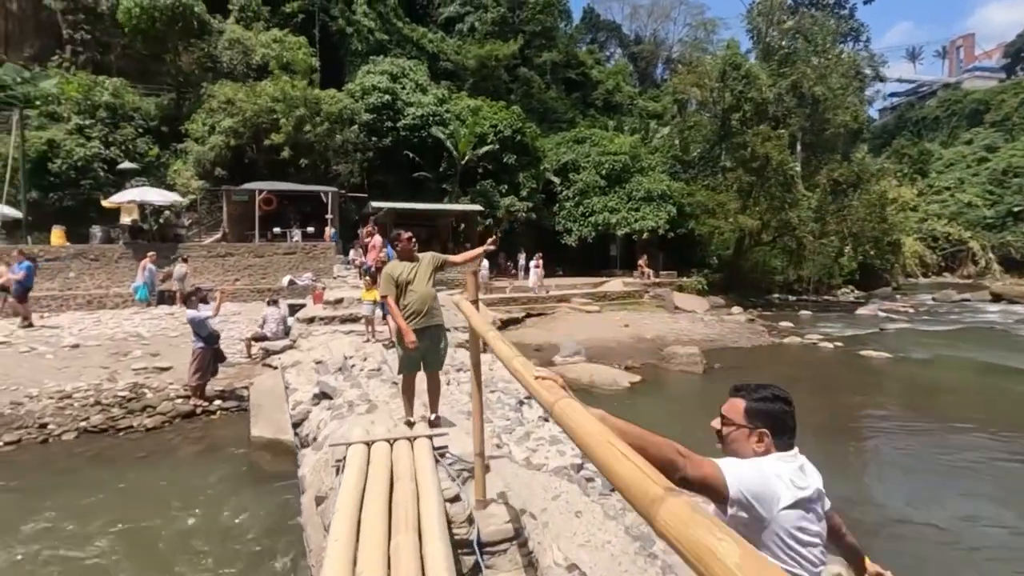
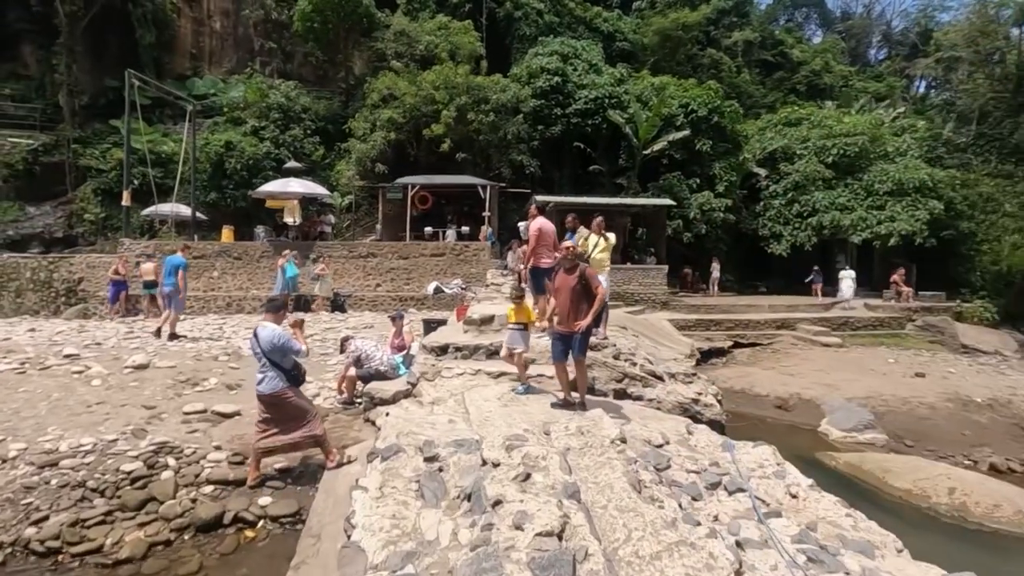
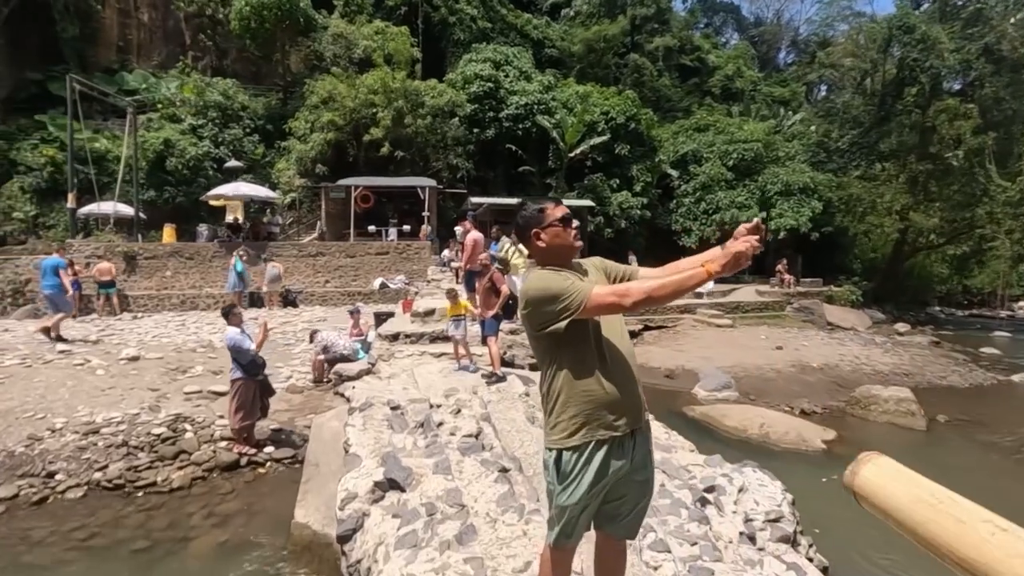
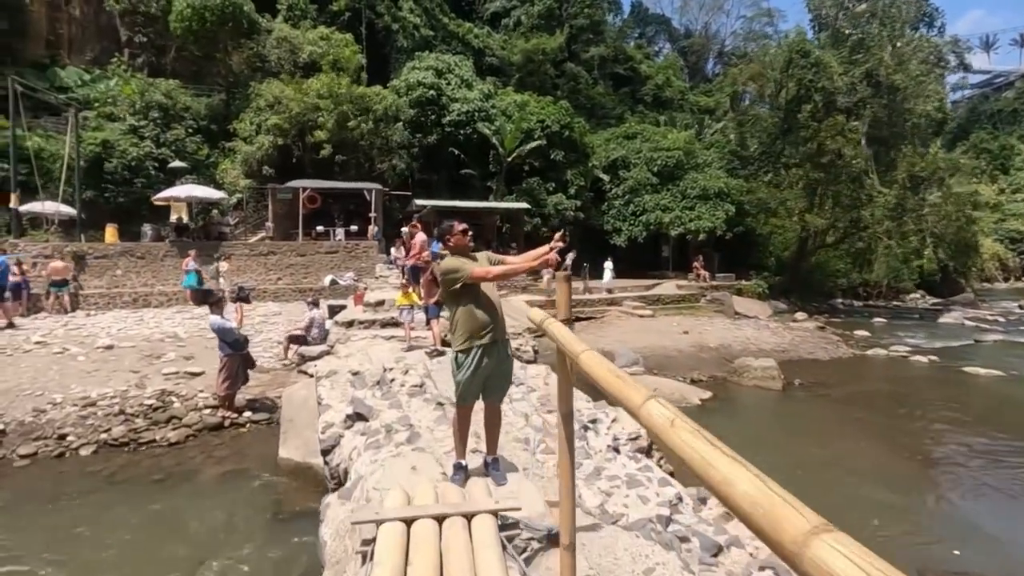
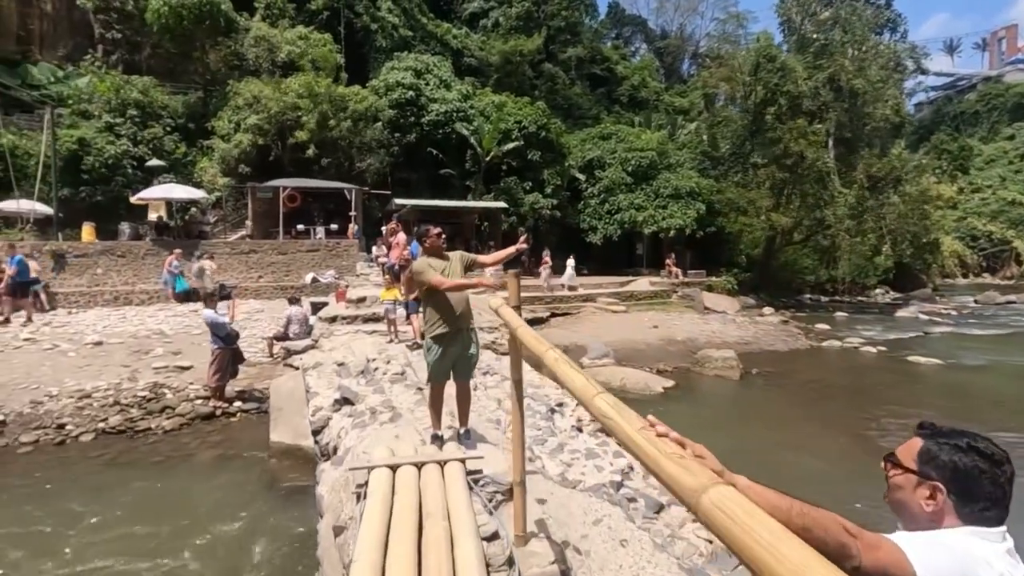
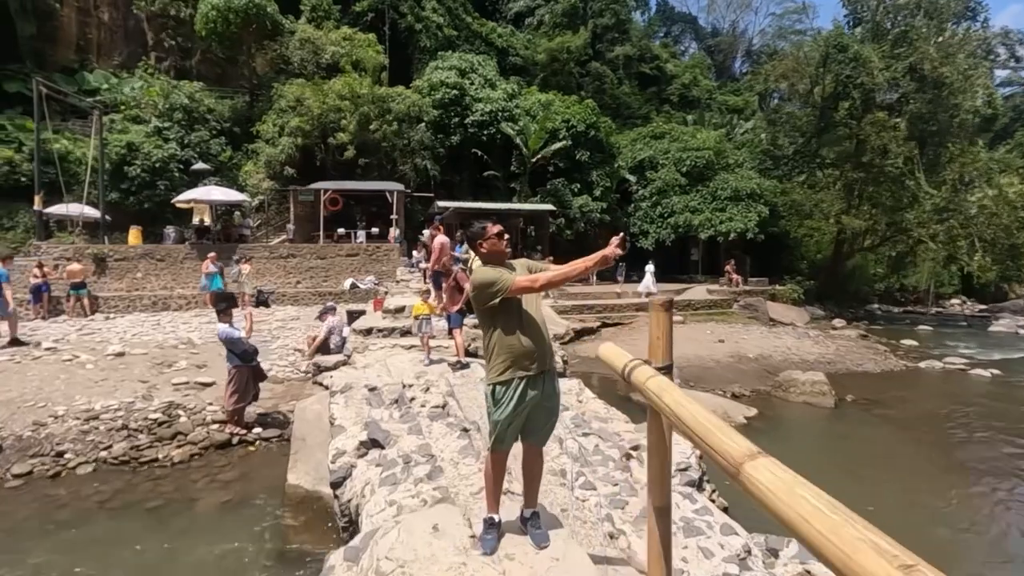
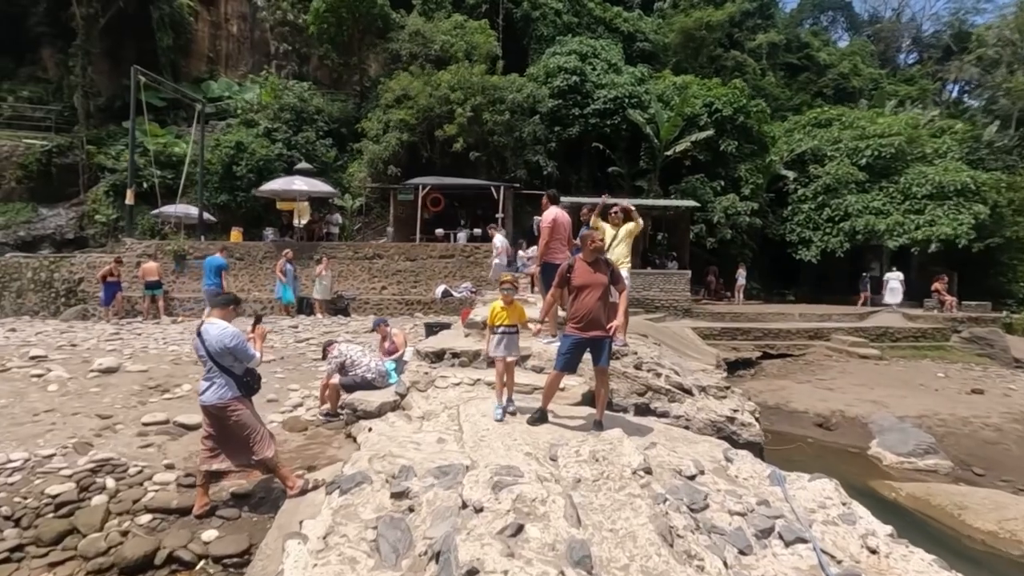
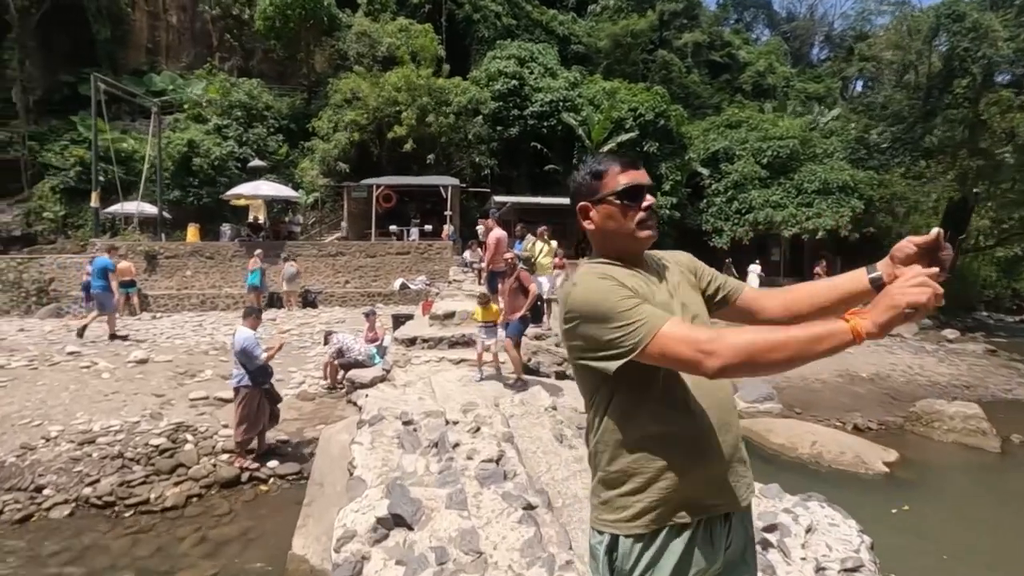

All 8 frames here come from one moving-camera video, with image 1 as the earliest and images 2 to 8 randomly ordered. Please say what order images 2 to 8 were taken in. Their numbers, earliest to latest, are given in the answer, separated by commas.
5, 4, 6, 3, 8, 2, 7
